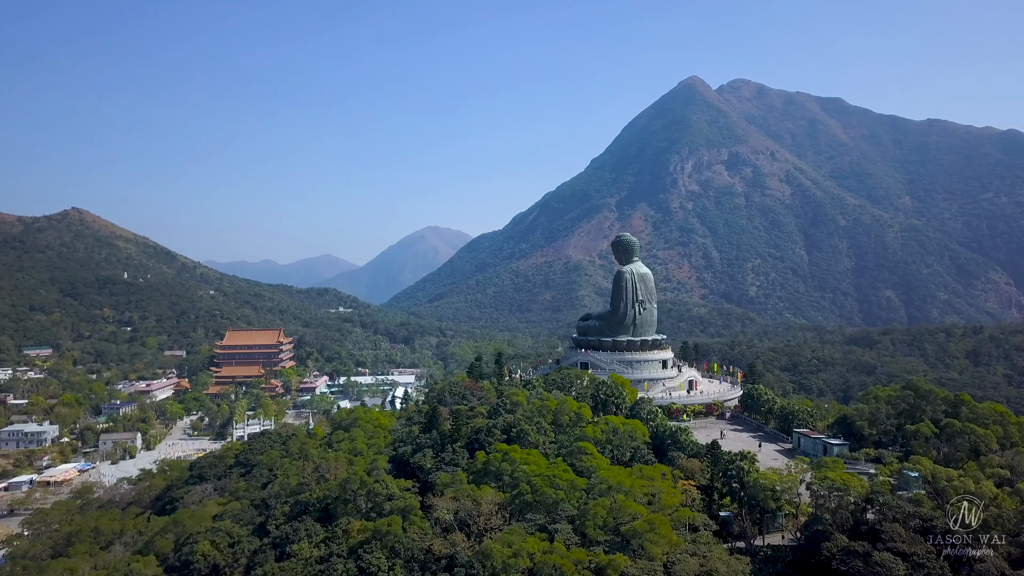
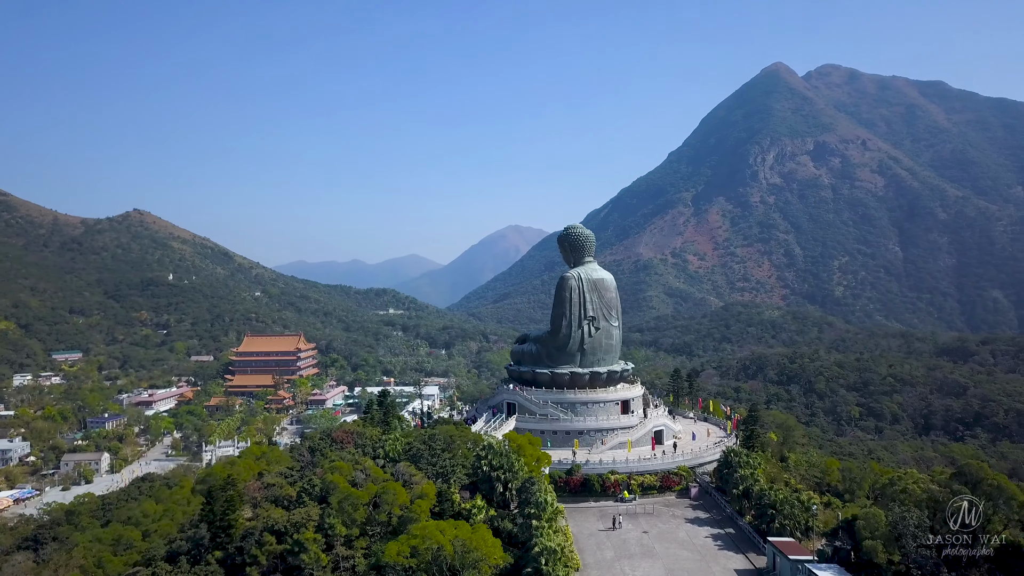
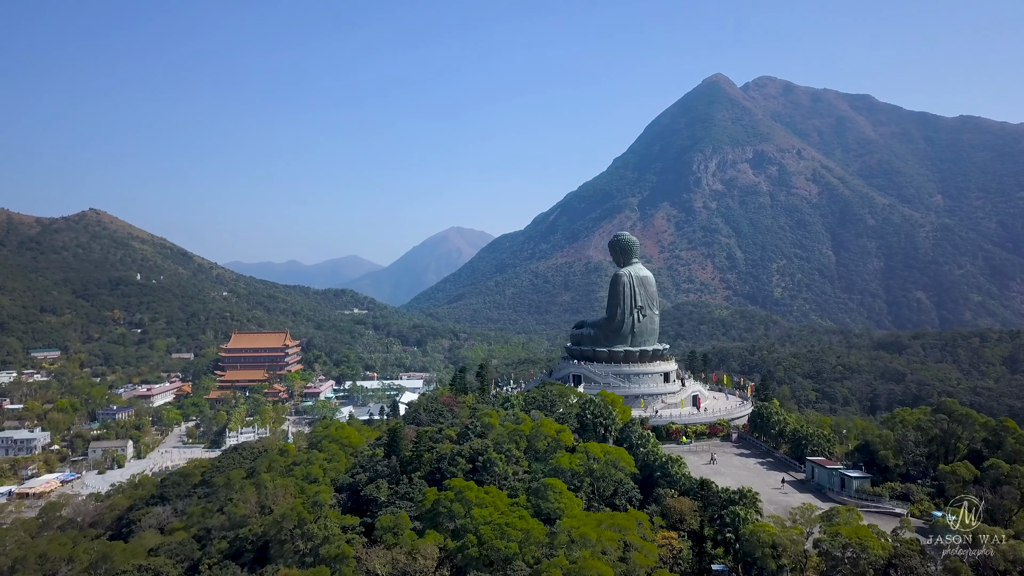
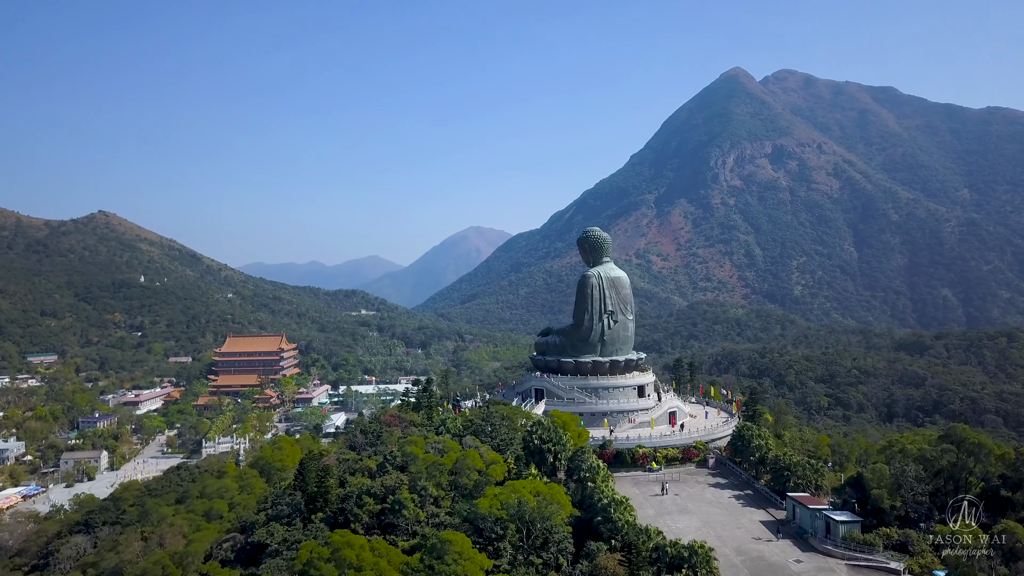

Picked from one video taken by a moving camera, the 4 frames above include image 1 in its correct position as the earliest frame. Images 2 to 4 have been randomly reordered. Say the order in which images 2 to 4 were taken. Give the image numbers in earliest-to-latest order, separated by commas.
3, 4, 2
